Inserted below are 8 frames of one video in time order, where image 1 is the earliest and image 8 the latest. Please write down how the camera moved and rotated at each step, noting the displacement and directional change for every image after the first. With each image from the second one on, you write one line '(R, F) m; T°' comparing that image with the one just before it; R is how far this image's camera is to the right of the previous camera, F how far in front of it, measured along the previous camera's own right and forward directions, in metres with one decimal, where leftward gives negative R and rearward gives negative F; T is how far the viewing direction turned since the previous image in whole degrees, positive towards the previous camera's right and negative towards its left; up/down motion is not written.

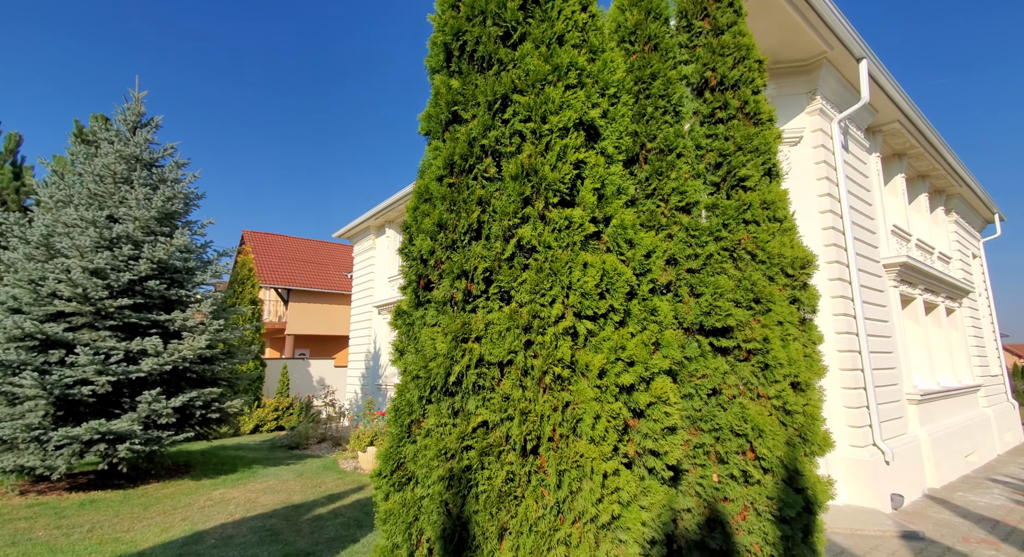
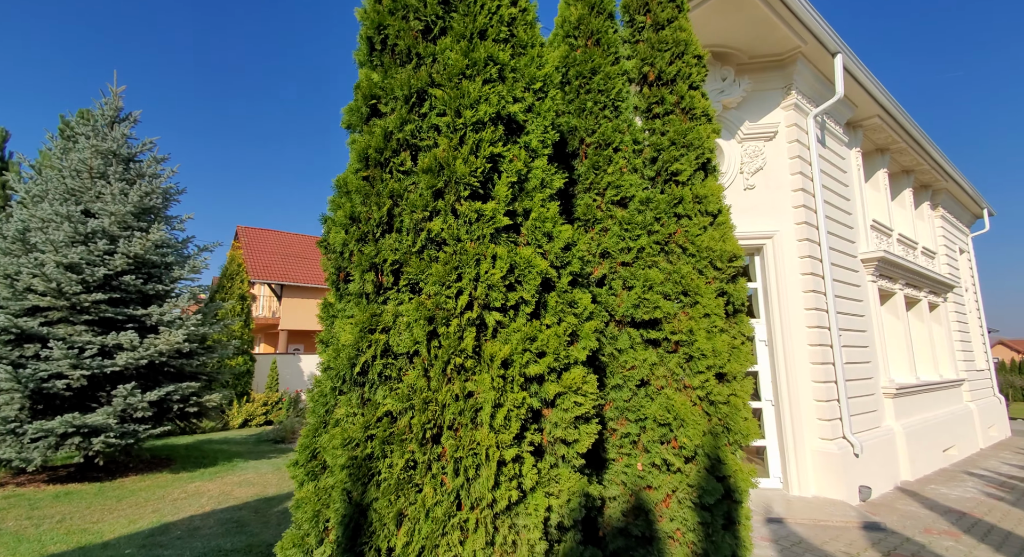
(+0.4, 0.0) m; 0°
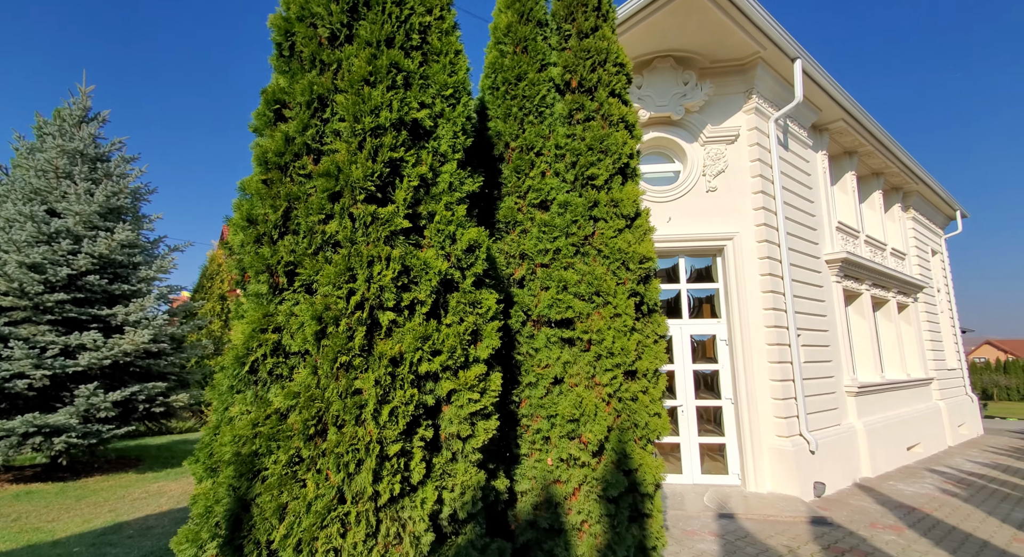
(+0.4, -0.1) m; +1°
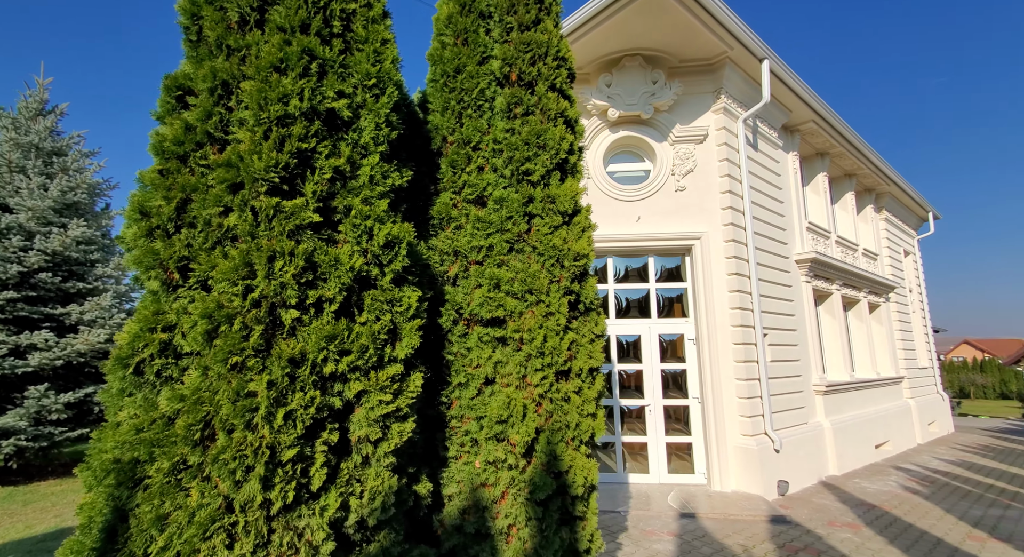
(+0.3, +0.1) m; +1°
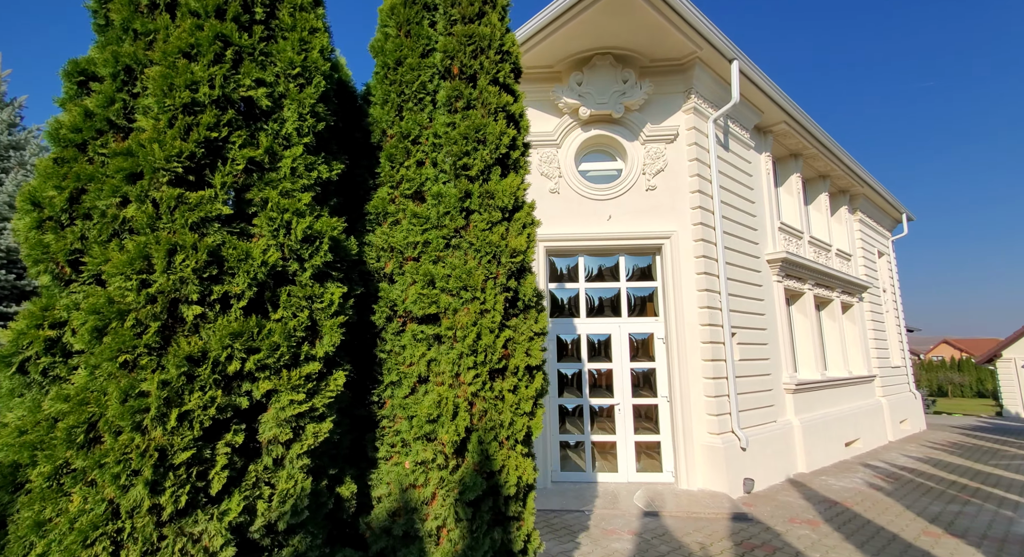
(+0.3, +0.1) m; +1°
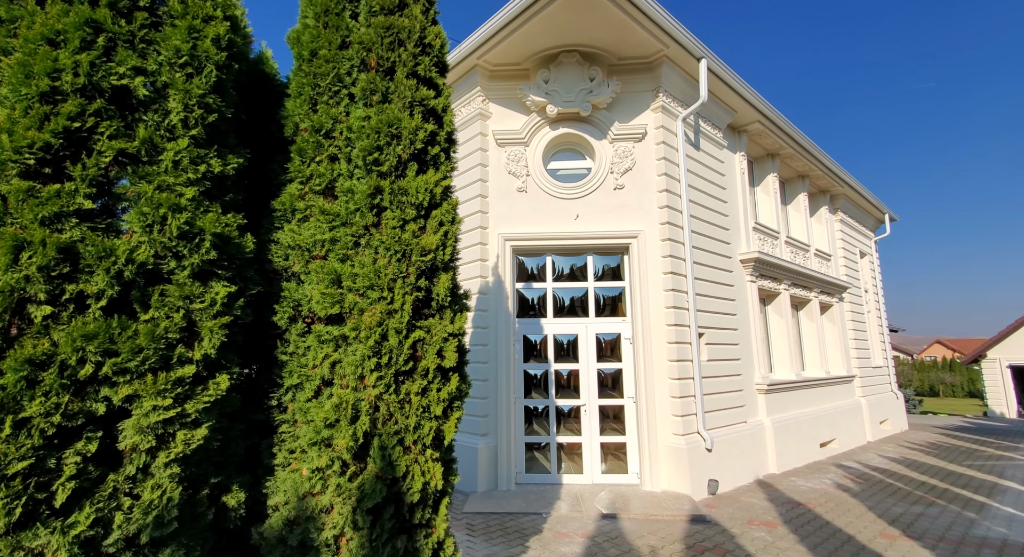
(+0.5, +0.1) m; +1°
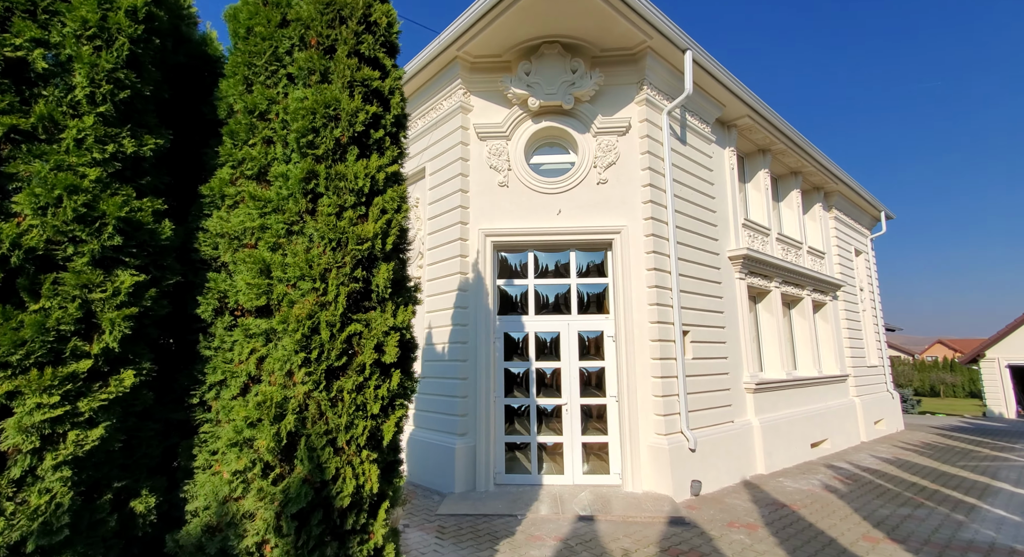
(+0.3, +0.2) m; 0°
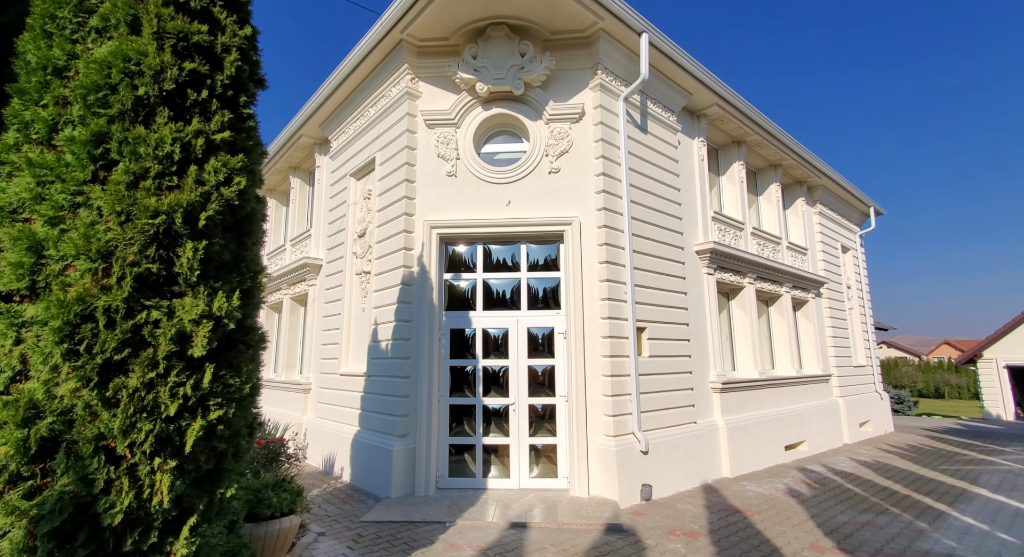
(+0.8, +0.3) m; 0°
